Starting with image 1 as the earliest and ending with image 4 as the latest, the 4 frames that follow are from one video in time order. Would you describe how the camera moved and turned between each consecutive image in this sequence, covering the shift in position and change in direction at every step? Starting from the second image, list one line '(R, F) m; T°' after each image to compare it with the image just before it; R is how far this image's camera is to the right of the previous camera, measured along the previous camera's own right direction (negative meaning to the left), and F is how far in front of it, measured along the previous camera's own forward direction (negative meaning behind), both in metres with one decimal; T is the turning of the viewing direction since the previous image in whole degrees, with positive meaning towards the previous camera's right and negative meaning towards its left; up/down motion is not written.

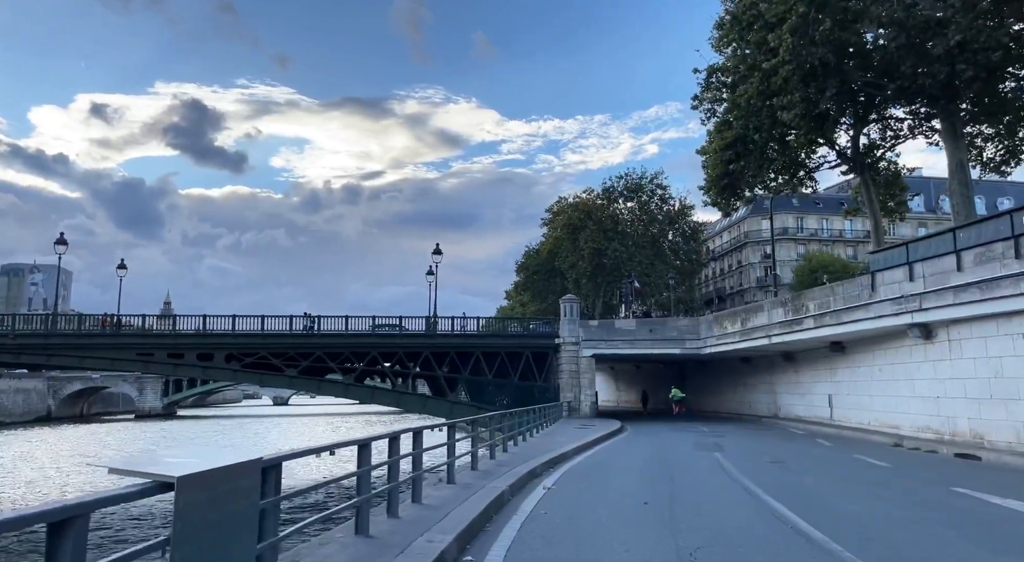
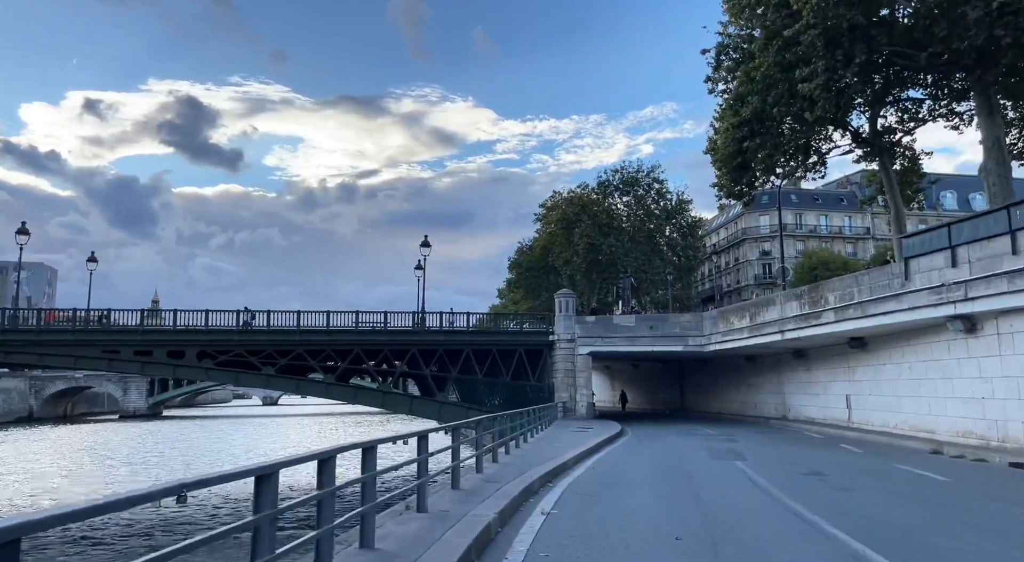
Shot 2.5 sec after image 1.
(+0.1, +2.5) m; +1°
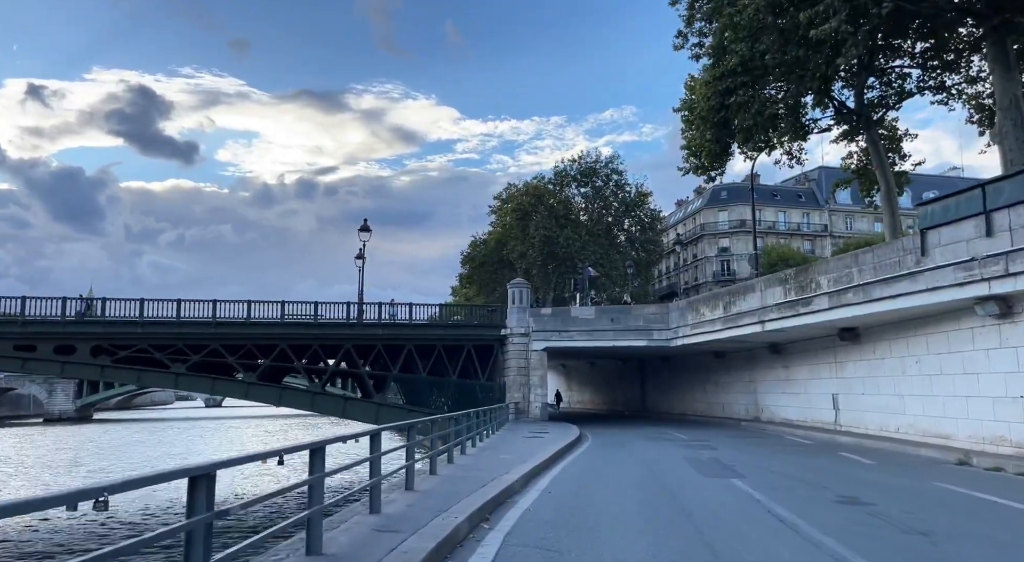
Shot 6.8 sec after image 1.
(+0.5, +4.0) m; +3°
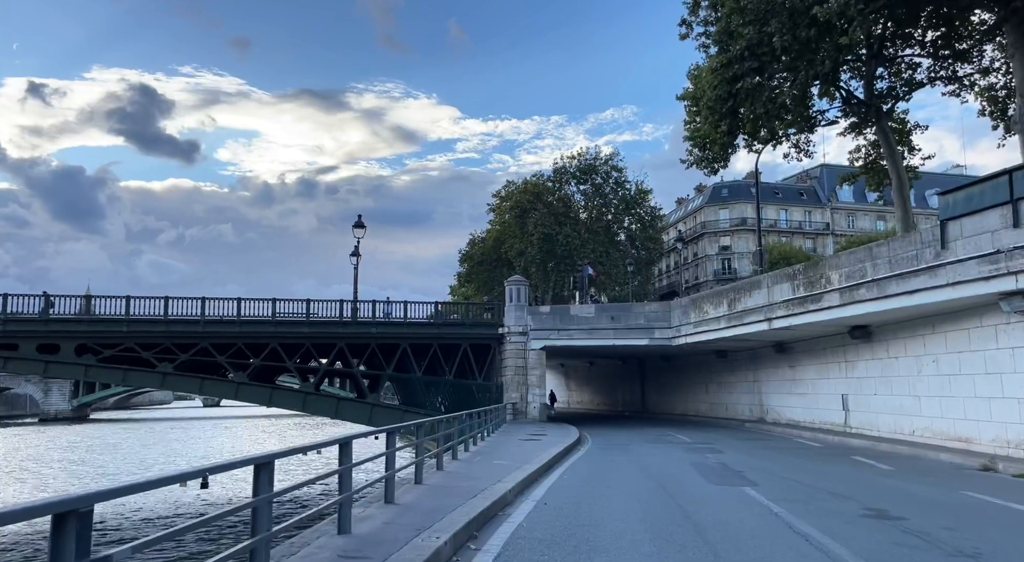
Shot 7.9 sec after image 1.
(+0.1, +1.0) m; 0°
